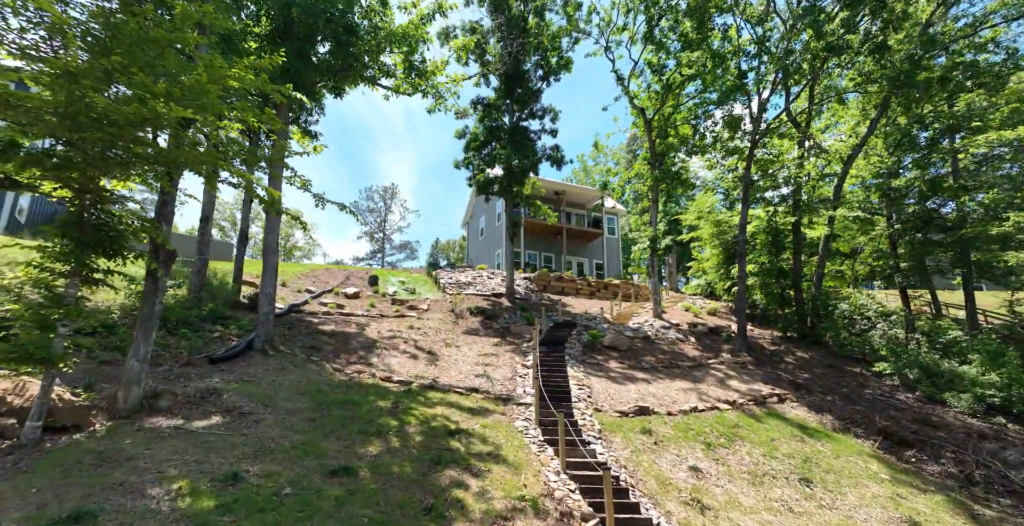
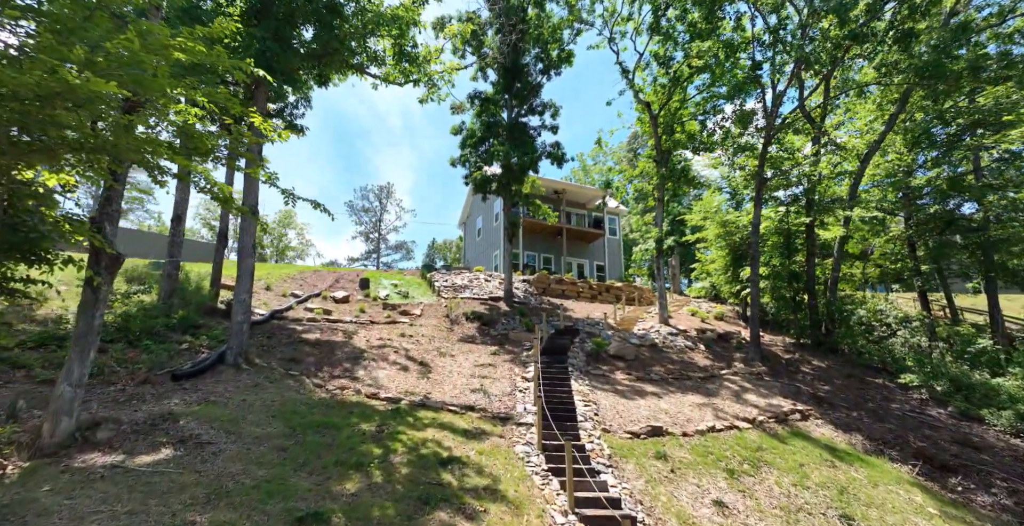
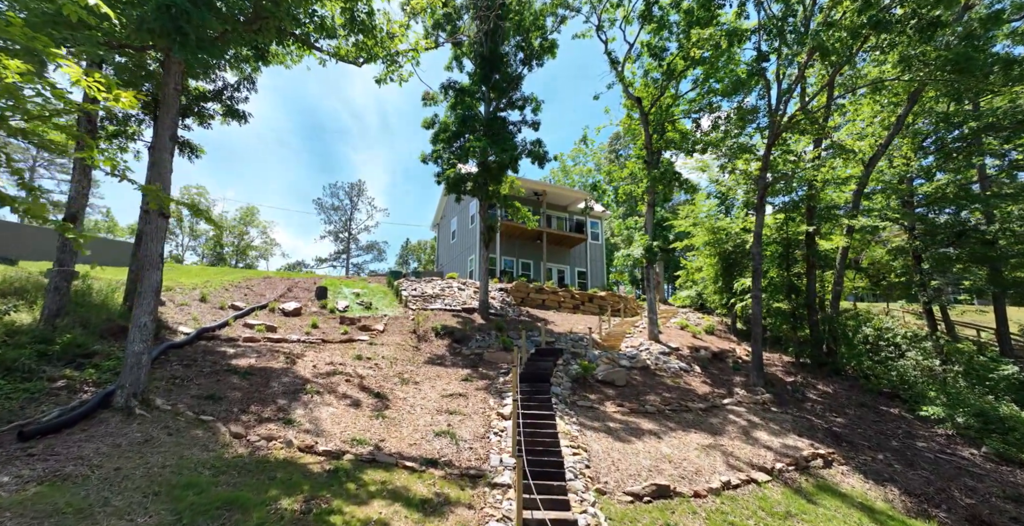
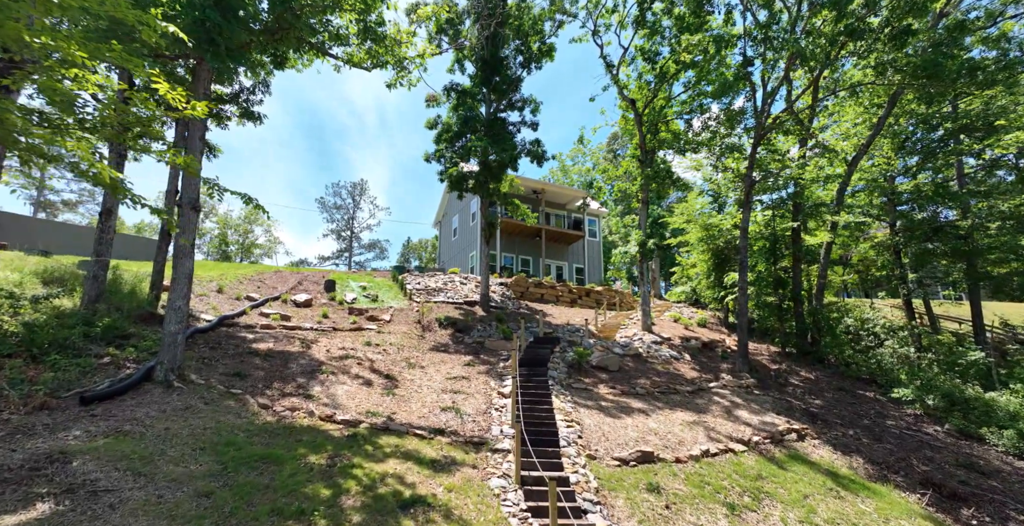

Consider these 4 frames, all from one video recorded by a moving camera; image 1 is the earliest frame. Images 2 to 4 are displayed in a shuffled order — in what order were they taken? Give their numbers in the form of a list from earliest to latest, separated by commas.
2, 4, 3
